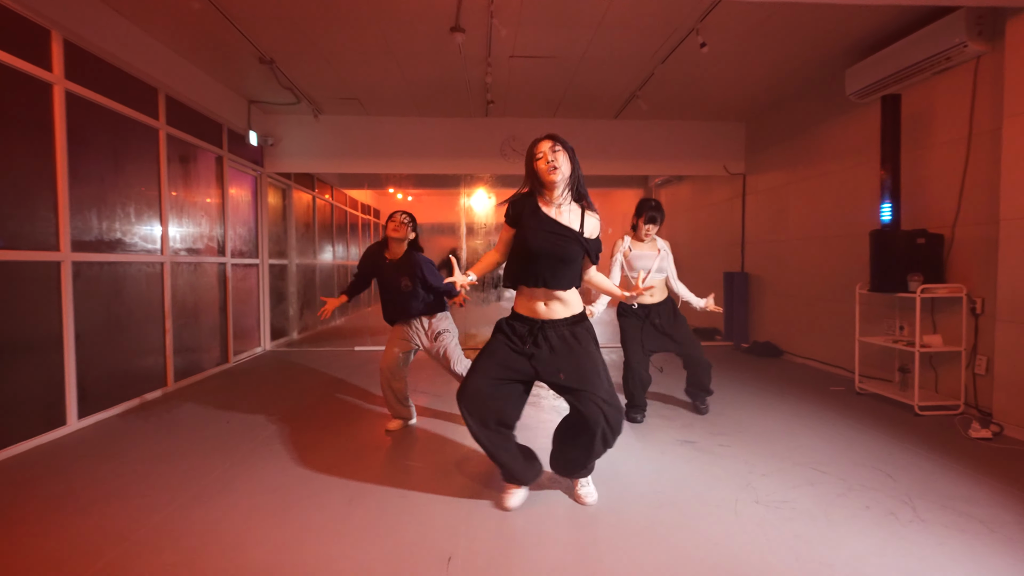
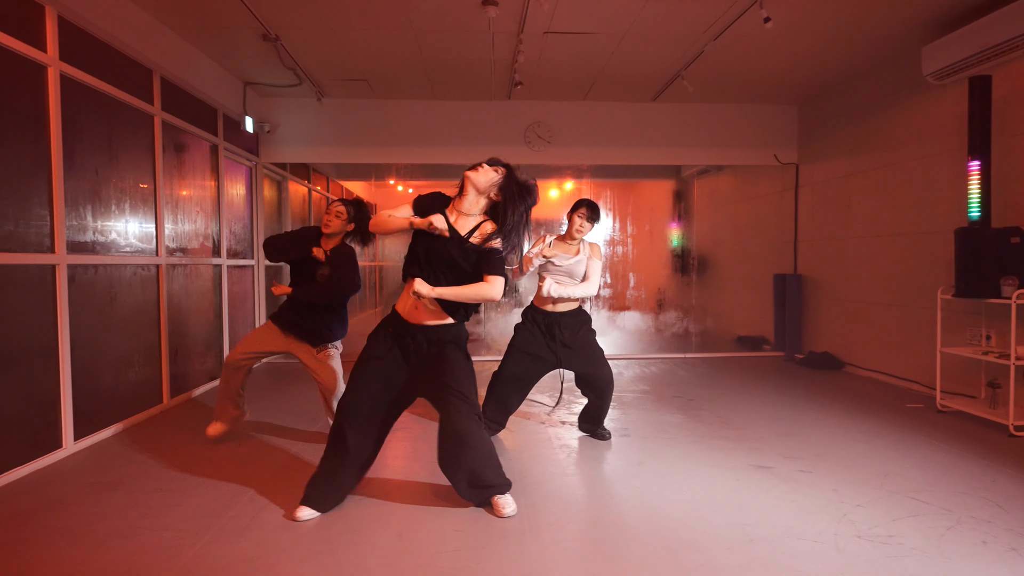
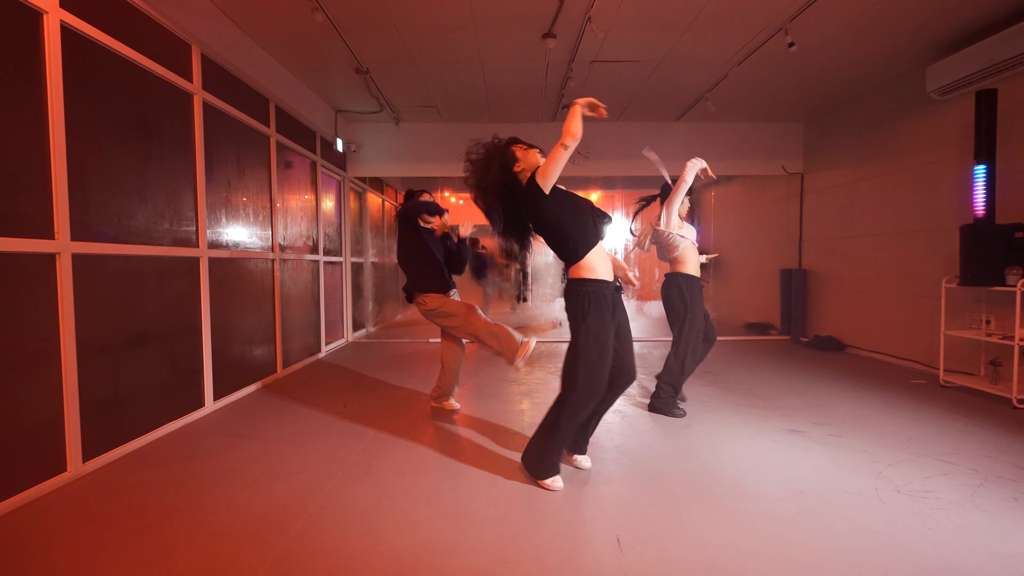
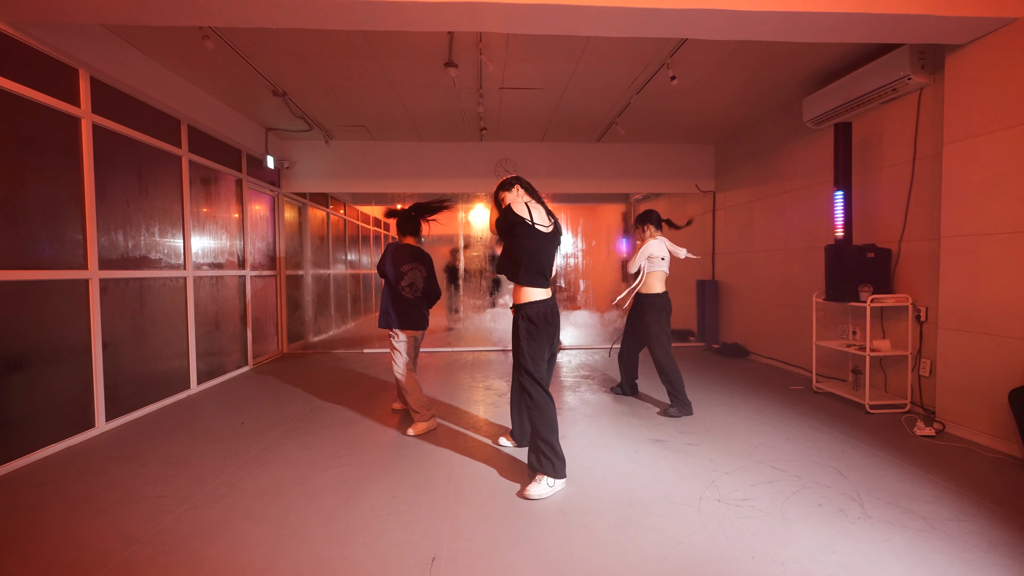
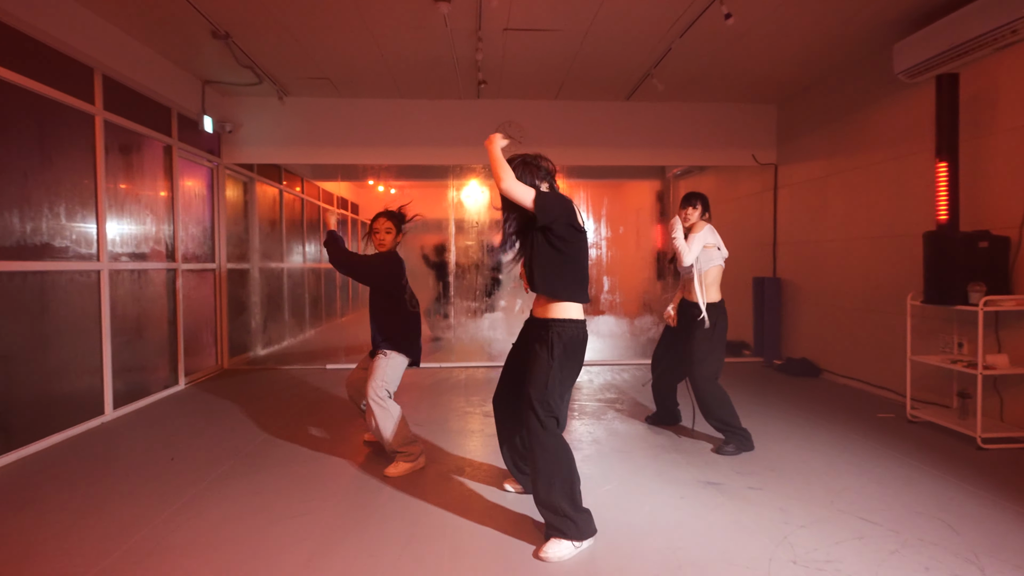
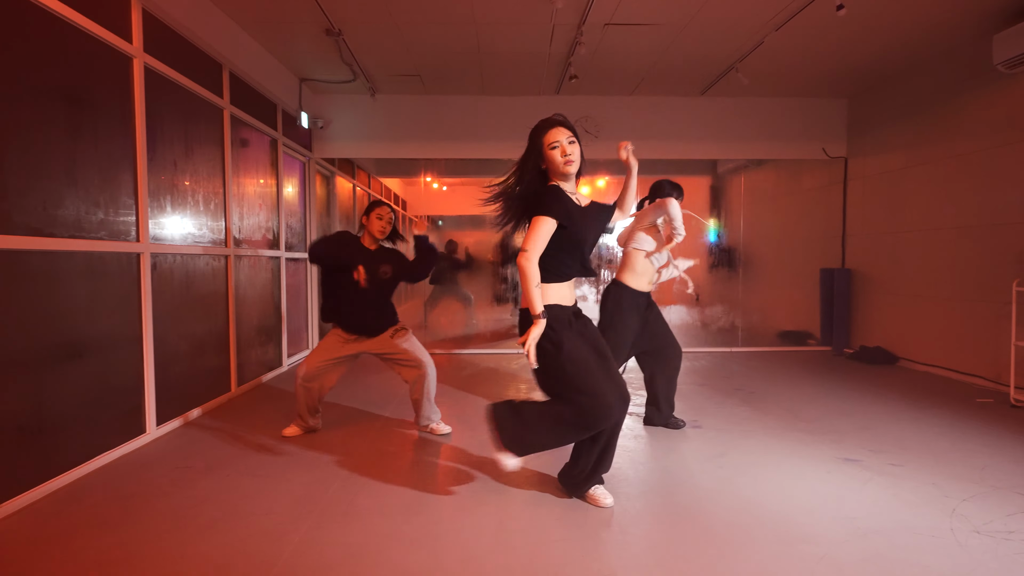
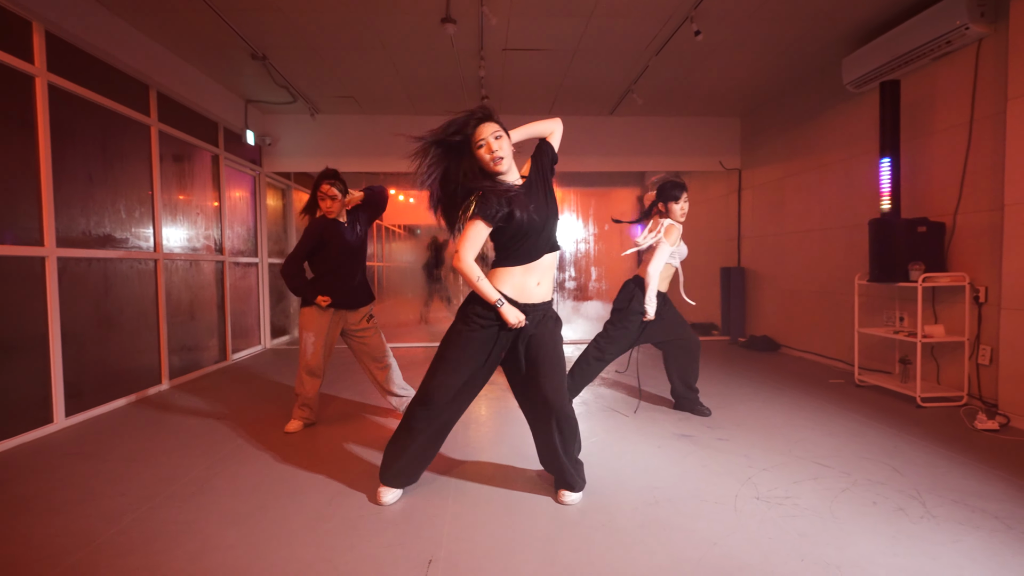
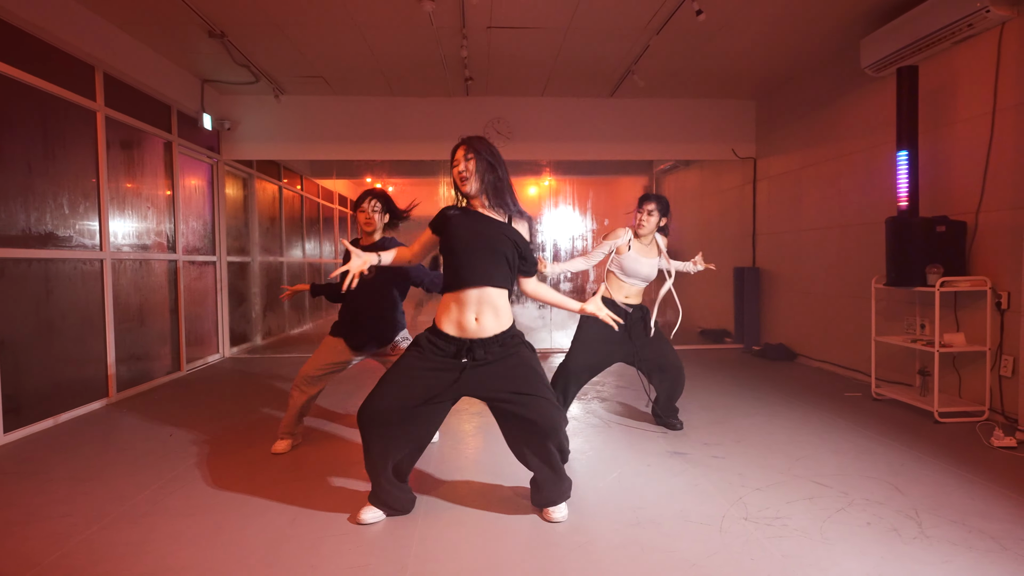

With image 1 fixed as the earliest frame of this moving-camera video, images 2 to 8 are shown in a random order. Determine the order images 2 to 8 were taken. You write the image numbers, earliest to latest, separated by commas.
8, 2, 6, 3, 7, 4, 5
